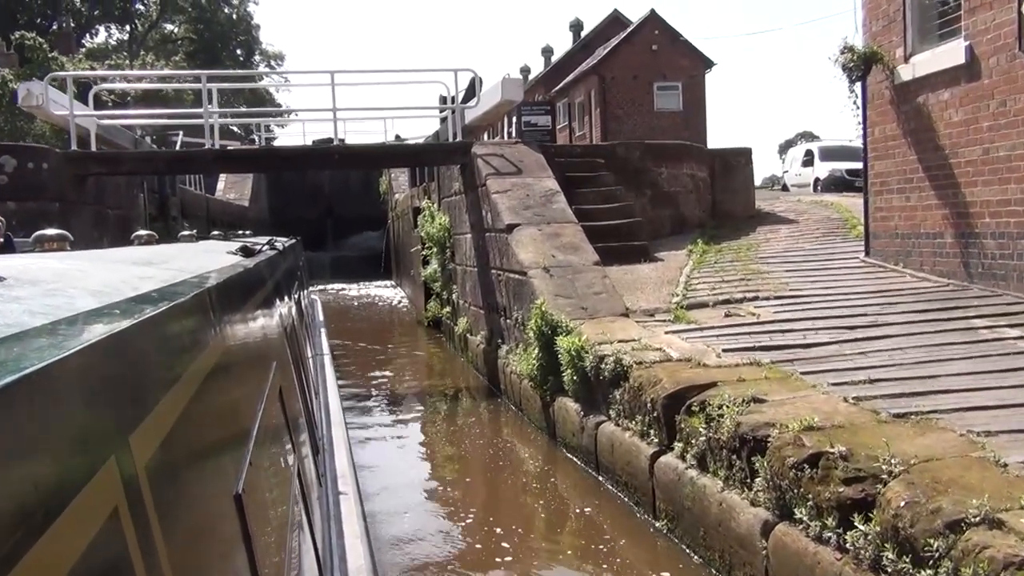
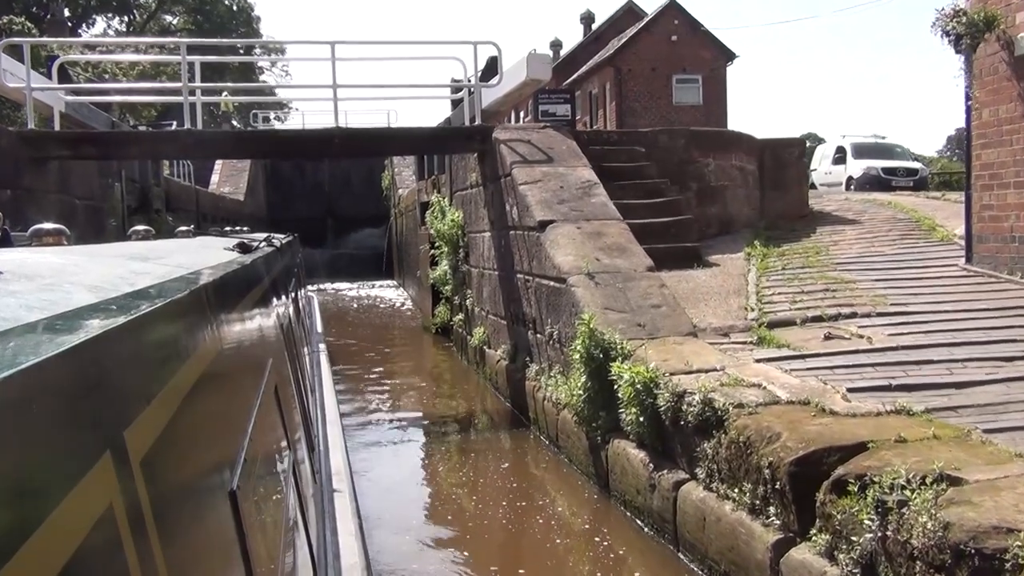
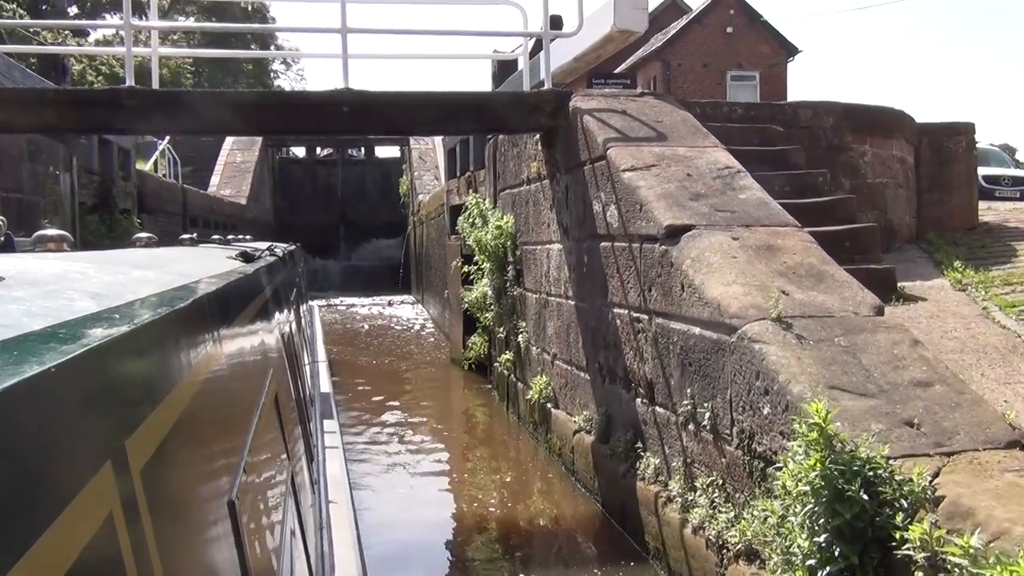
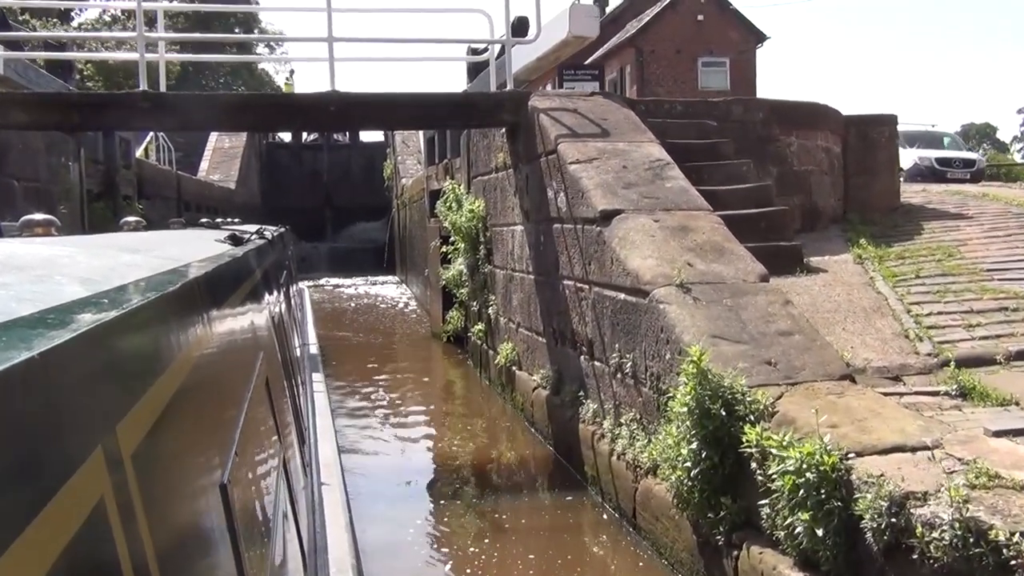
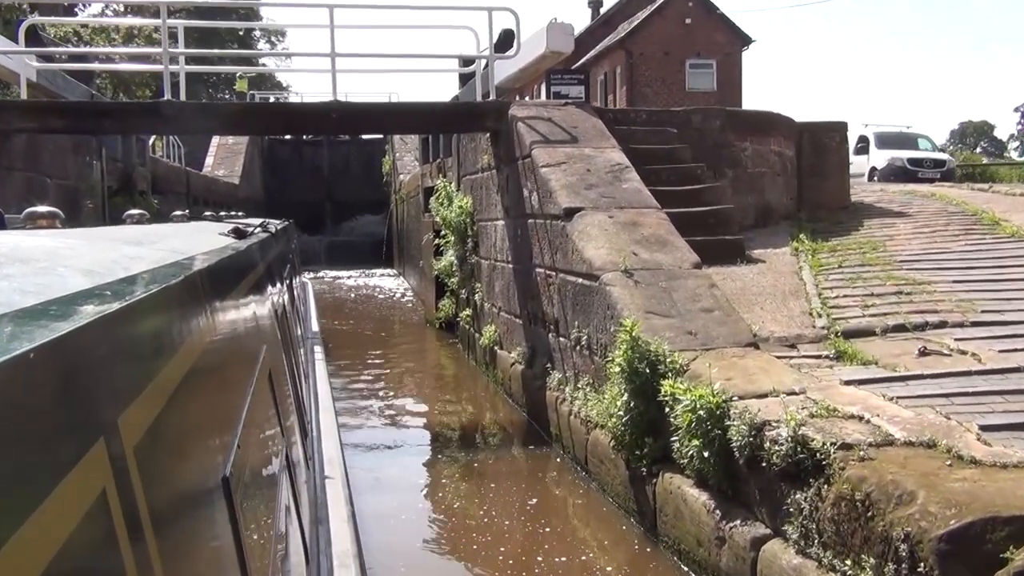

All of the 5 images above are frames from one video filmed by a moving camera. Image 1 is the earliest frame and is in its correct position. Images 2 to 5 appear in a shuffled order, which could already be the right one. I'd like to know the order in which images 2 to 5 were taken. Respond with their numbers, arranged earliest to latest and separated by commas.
2, 5, 4, 3
